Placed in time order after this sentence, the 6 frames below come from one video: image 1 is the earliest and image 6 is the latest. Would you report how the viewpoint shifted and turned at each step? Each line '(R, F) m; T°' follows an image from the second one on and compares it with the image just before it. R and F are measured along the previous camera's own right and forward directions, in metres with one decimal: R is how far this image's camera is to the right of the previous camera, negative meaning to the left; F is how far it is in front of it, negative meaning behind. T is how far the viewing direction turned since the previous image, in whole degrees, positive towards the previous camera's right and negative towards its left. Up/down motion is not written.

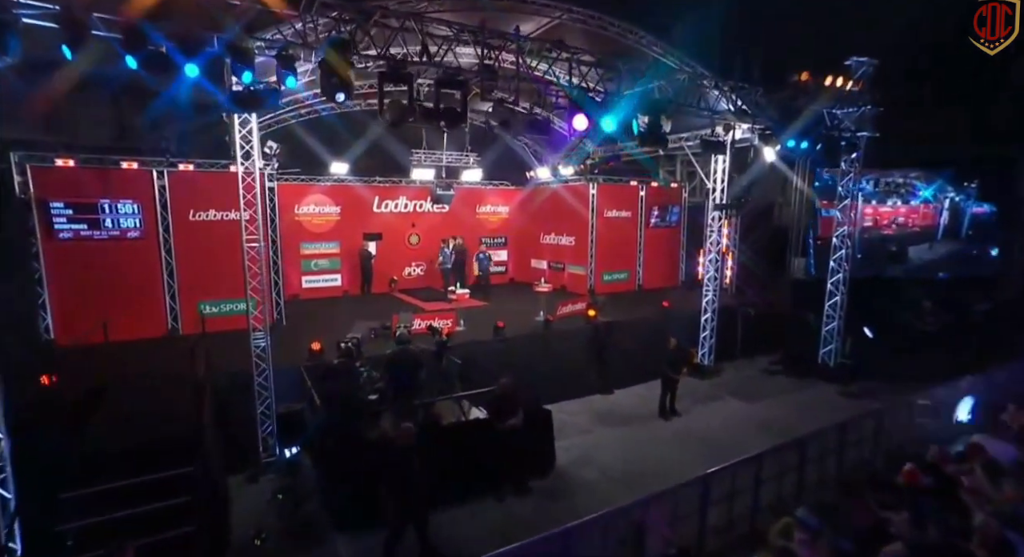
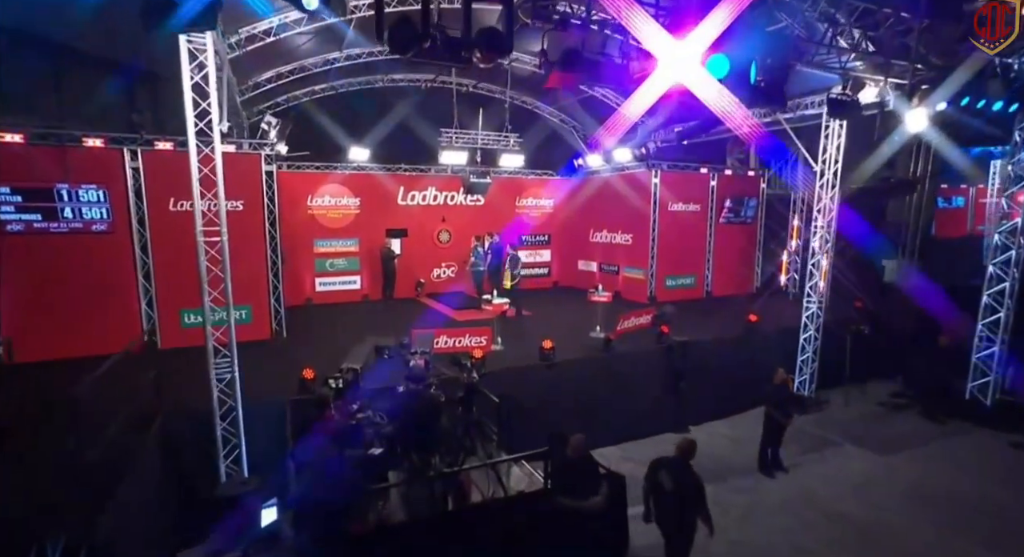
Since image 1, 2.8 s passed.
(-0.3, +2.4) m; -4°
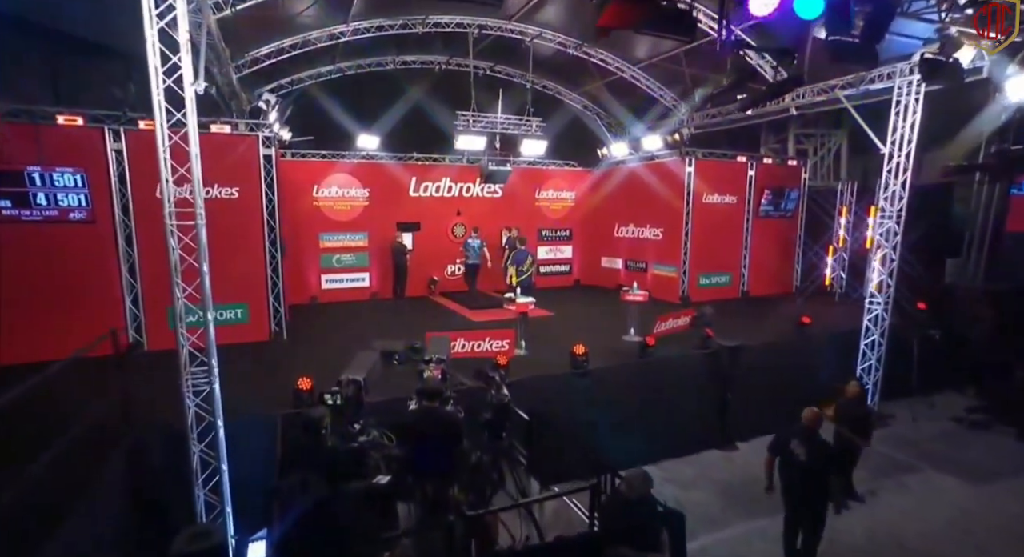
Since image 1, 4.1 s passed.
(-0.2, +1.0) m; -1°
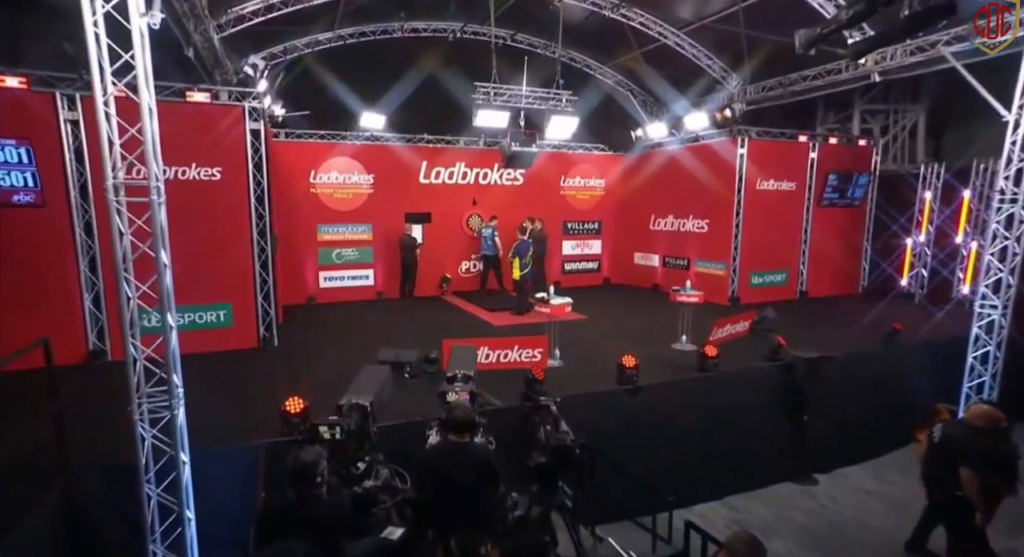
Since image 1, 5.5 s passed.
(-0.4, +1.5) m; 0°
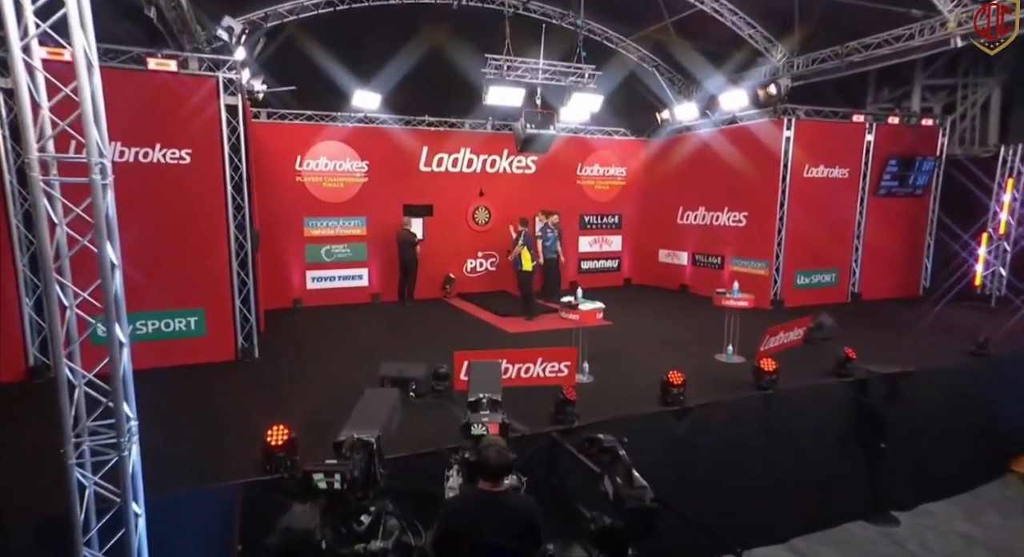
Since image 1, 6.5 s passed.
(-0.3, +1.2) m; 0°
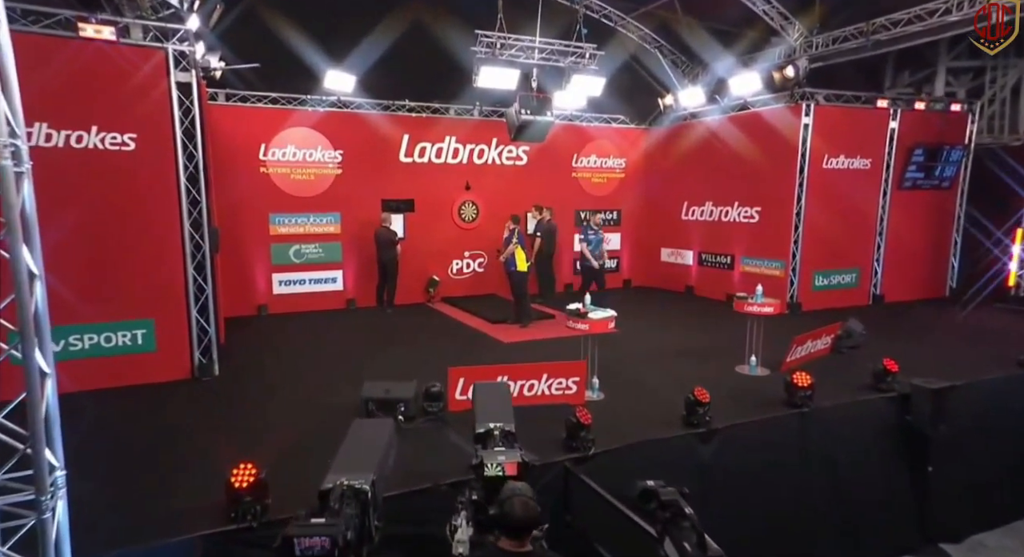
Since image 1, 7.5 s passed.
(-0.2, +0.9) m; +2°
